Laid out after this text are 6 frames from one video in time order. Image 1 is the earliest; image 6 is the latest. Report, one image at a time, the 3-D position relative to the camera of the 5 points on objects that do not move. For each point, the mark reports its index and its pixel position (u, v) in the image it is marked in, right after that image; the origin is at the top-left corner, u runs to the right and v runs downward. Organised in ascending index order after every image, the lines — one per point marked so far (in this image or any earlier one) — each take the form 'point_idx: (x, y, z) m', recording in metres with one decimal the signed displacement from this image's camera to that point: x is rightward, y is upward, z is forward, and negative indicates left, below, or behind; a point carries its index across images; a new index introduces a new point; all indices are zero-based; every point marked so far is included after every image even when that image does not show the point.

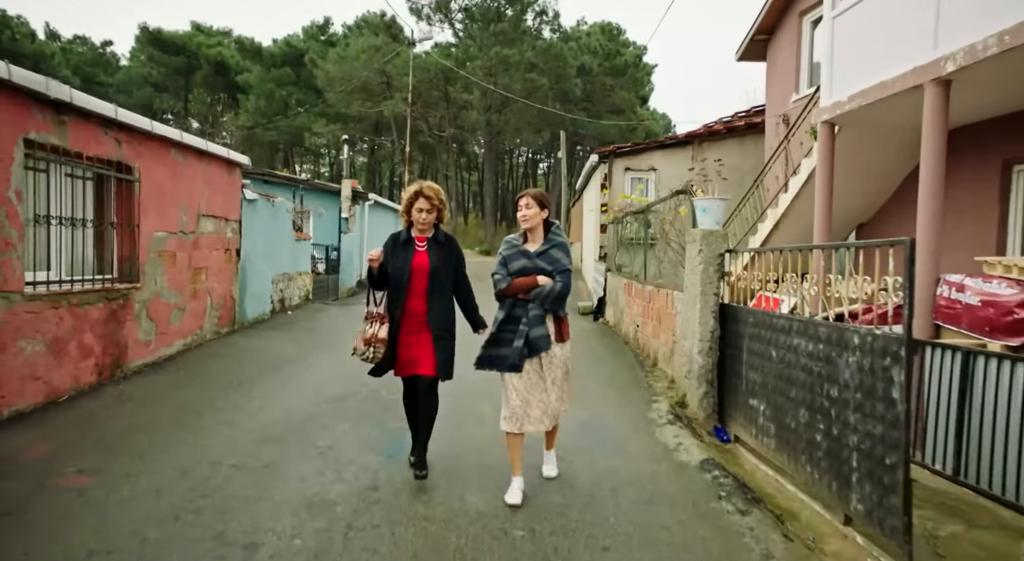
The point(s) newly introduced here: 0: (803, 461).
0: (+2.0, -1.3, +3.9) m
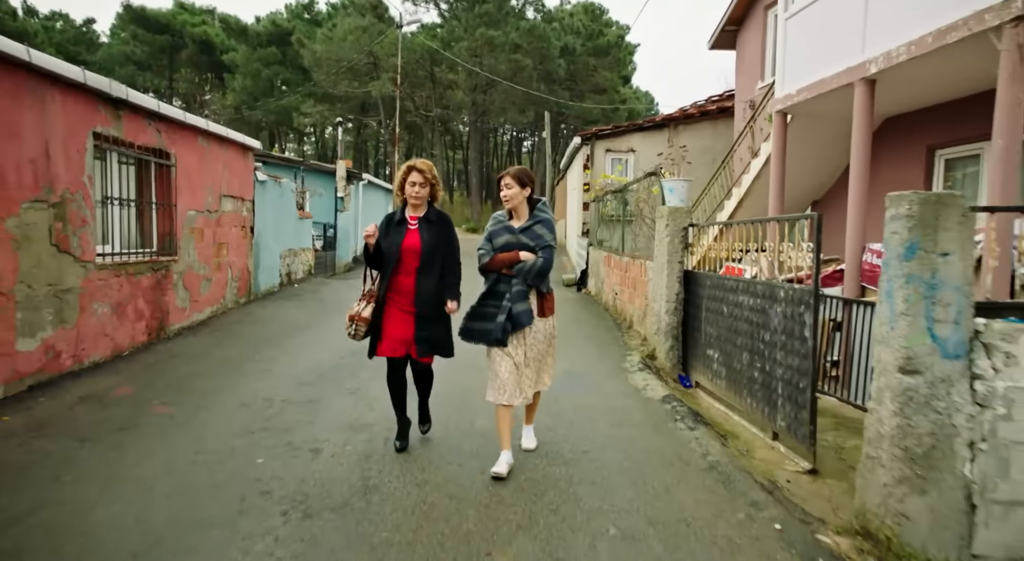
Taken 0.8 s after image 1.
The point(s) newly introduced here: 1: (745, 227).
0: (+2.0, -1.0, +4.9) m
1: (+2.1, +0.5, +5.1) m
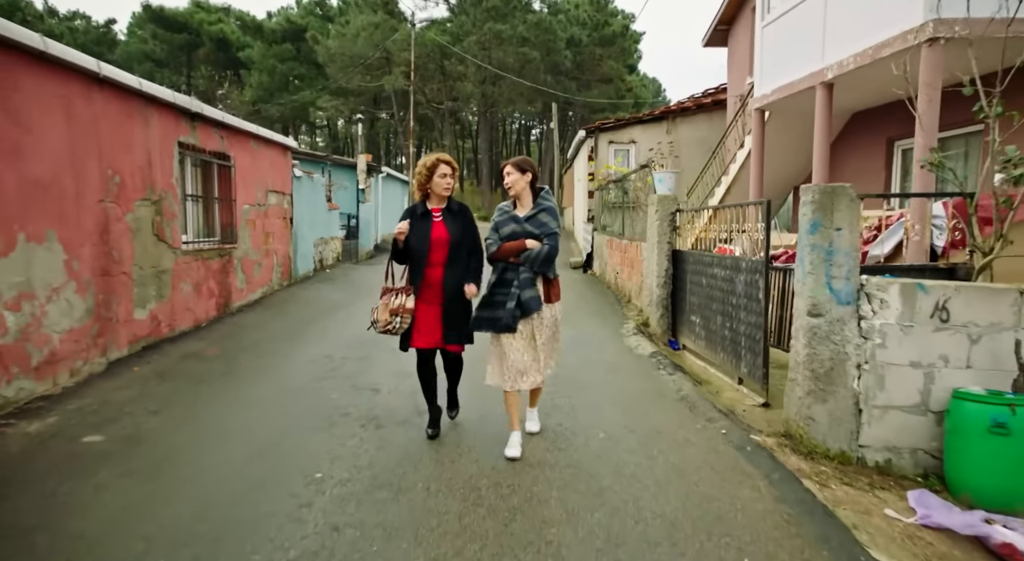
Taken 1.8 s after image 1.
0: (+2.1, -0.7, +5.9) m
1: (+2.2, +0.7, +6.1) m
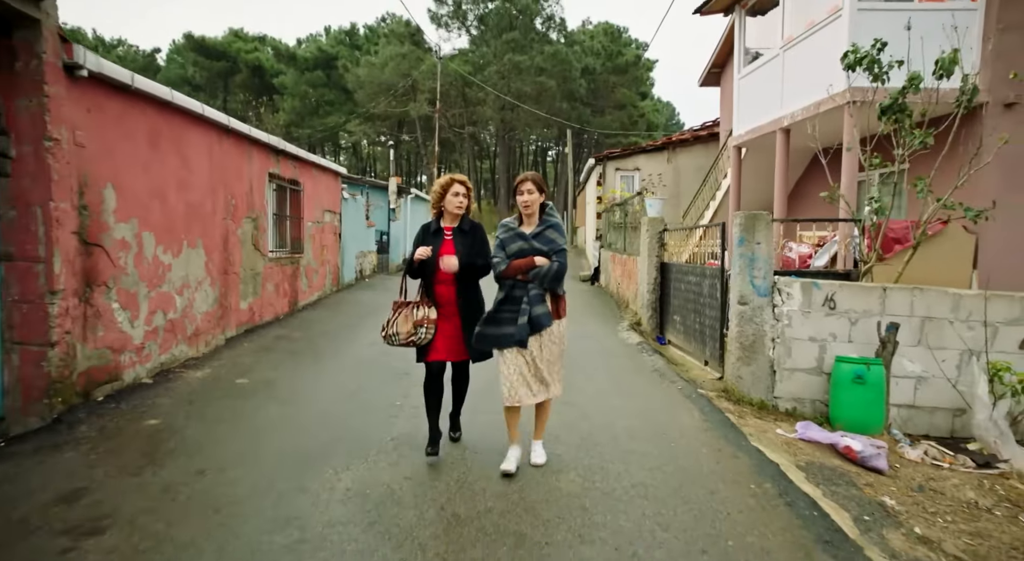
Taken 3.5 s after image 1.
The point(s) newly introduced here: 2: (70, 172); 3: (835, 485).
0: (+2.3, -0.8, +7.5) m
1: (+2.4, +0.7, +7.7) m
2: (-3.2, +0.8, +4.1) m
3: (+2.2, -1.3, +3.8) m
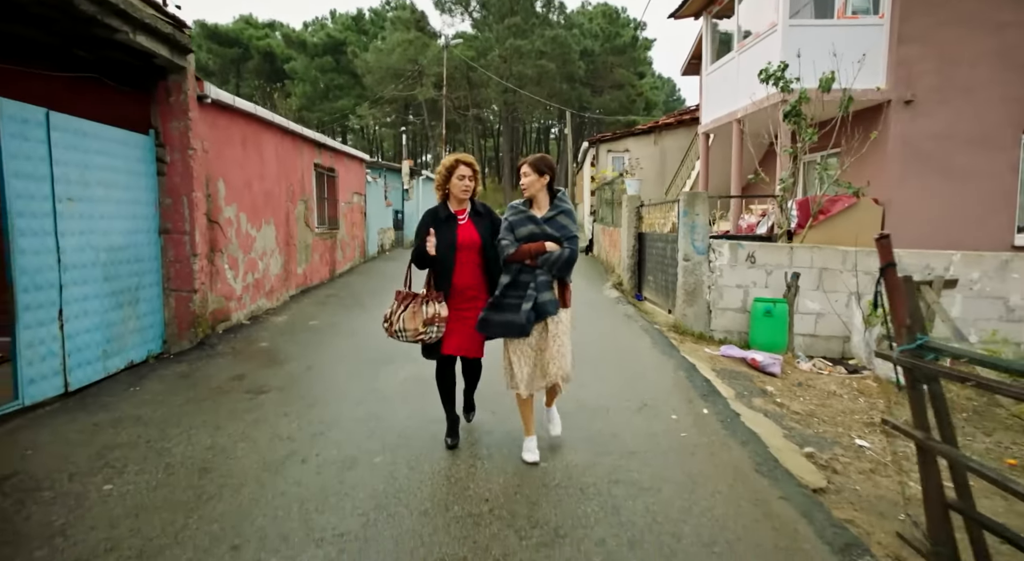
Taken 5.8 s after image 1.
0: (+2.4, -0.3, +9.2) m
1: (+2.4, +1.2, +9.3) m
2: (-3.2, +1.1, +5.8) m
3: (+2.2, -0.9, +5.5) m
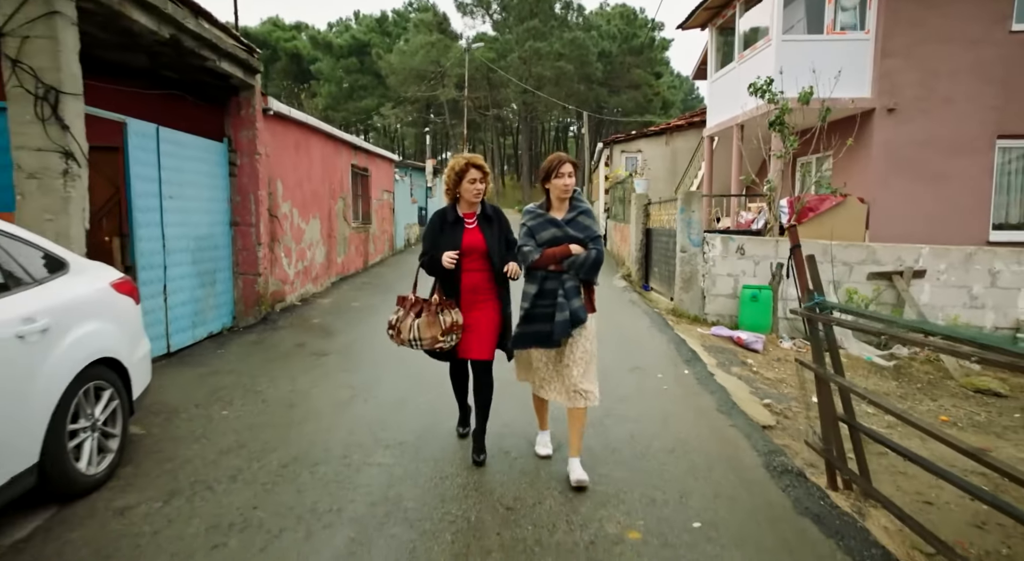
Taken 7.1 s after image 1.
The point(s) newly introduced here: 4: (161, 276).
0: (+2.7, -0.1, +10.1) m
1: (+2.8, +1.4, +10.2) m
2: (-3.0, +1.3, +6.8) m
3: (+2.3, -0.8, +6.4) m
4: (-3.3, 0.0, +5.3) m
